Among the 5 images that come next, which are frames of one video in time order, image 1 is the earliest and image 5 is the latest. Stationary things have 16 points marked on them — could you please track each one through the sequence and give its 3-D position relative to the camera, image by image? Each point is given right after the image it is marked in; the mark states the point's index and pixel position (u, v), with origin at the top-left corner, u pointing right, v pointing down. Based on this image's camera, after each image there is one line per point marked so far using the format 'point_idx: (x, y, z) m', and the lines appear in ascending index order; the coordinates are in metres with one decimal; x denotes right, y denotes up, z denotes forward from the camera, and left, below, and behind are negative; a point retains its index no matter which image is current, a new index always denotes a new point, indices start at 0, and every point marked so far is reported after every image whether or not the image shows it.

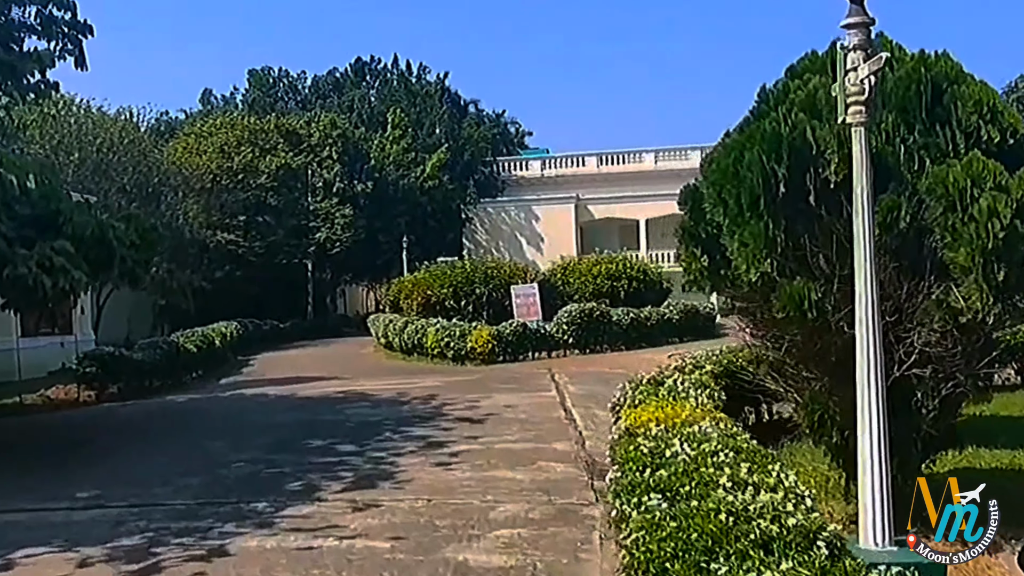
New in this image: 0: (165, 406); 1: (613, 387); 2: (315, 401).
0: (-4.5, -1.5, +15.4) m
1: (+1.3, -1.3, +15.6) m
2: (-2.5, -1.4, +14.7) m
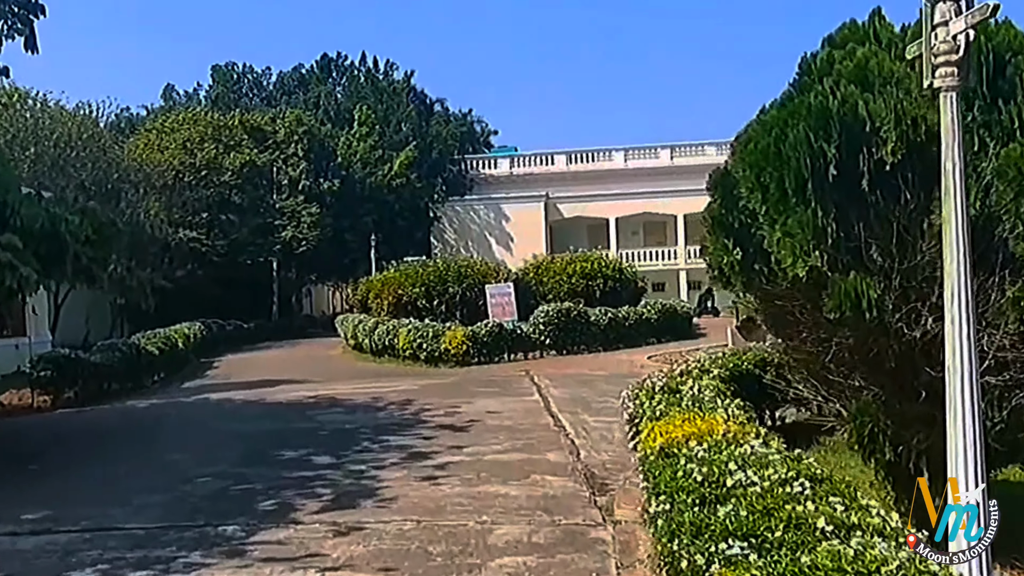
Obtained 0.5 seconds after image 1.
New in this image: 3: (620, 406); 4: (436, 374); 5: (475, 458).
0: (-4.8, -1.5, +14.6) m
1: (+1.1, -1.3, +14.9) m
2: (-2.7, -1.4, +13.9) m
3: (+1.2, -1.3, +12.9) m
4: (-1.3, -1.4, +19.6) m
5: (-0.3, -1.3, +9.1) m
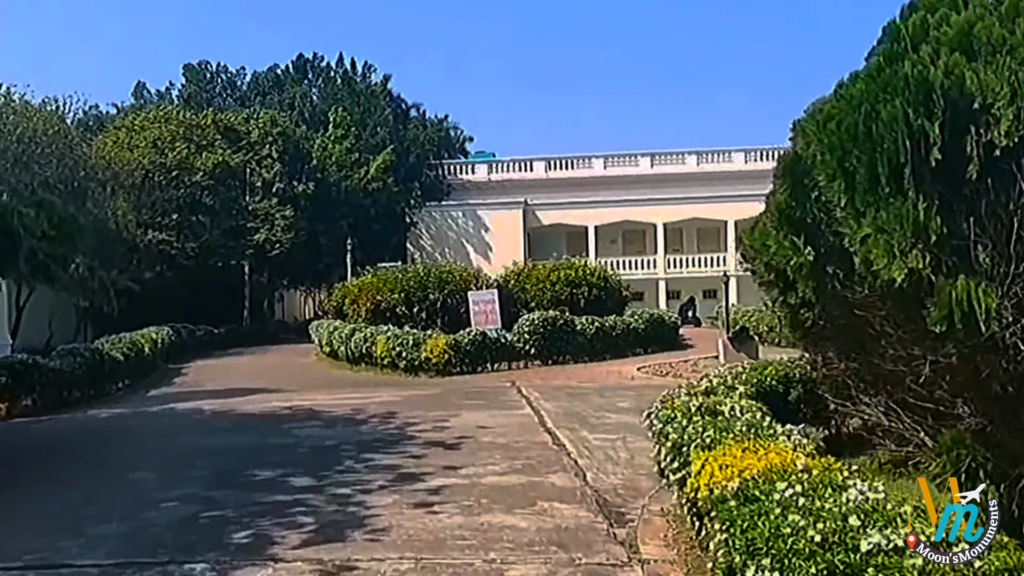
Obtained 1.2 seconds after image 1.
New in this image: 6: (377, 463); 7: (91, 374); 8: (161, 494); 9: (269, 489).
0: (-4.9, -1.5, +13.6) m
1: (+0.9, -1.4, +14.0) m
2: (-2.8, -1.4, +12.9) m
3: (+1.1, -1.4, +12.0) m
4: (-1.5, -1.5, +18.7) m
5: (-0.3, -1.4, +8.2) m
6: (-1.0, -1.3, +9.1) m
7: (-6.1, -1.2, +17.1) m
8: (-2.3, -1.4, +7.8) m
9: (-1.6, -1.4, +7.9) m
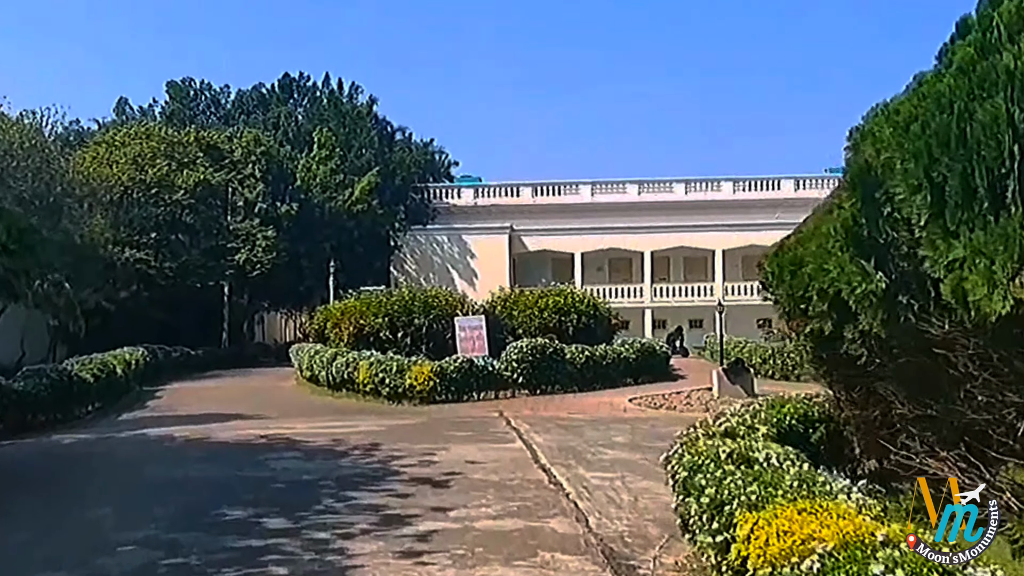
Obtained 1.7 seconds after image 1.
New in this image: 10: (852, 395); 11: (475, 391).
0: (-5.0, -1.7, +12.8) m
1: (+0.8, -1.7, +13.3) m
2: (-2.9, -1.7, +12.2) m
3: (+1.0, -1.6, +11.3) m
4: (-1.7, -1.9, +17.9) m
5: (-0.3, -1.5, +7.5) m
6: (-1.1, -1.5, +8.3) m
7: (-6.3, -1.5, +16.2) m
8: (-2.4, -1.5, +7.1) m
9: (-1.7, -1.5, +7.2) m
10: (+2.1, -0.7, +7.4) m
11: (-0.6, -1.7, +19.9) m
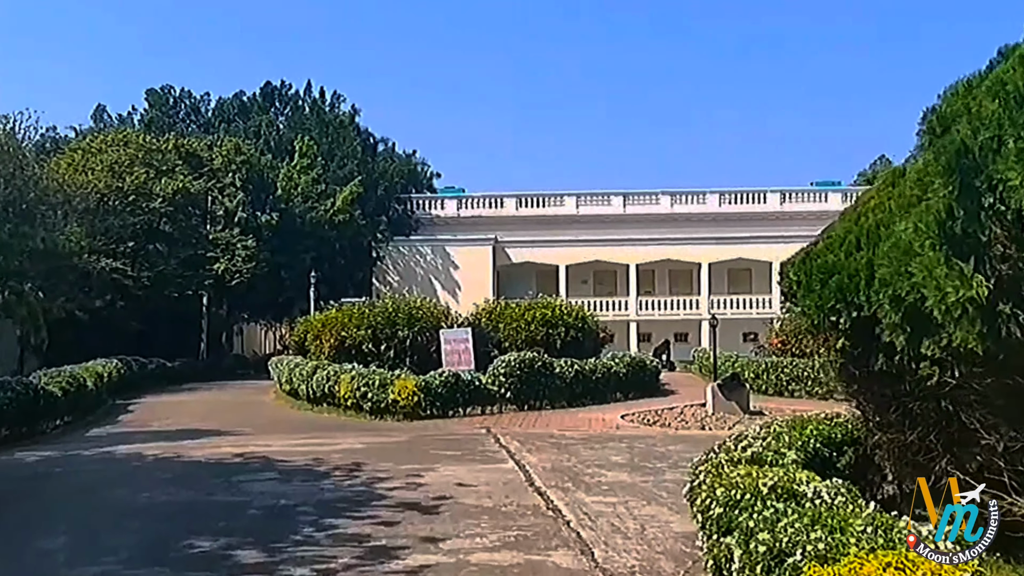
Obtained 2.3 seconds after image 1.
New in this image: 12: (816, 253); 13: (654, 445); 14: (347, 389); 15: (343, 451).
0: (-5.1, -1.8, +12.0) m
1: (+0.7, -1.8, +12.6) m
2: (-3.0, -1.7, +11.4) m
3: (+0.9, -1.7, +10.6) m
4: (-1.9, -2.1, +17.2) m
5: (-0.3, -1.6, +6.8) m
6: (-1.1, -1.6, +7.6) m
7: (-6.4, -1.6, +15.4) m
8: (-2.4, -1.5, +6.3) m
9: (-1.7, -1.5, +6.4) m
10: (+2.1, -0.7, +6.7) m
11: (-0.8, -1.9, +19.2) m
12: (+1.7, +0.2, +6.6) m
13: (+1.7, -1.9, +14.0) m
14: (-2.8, -1.7, +19.7) m
15: (-1.9, -1.8, +13.2) m
